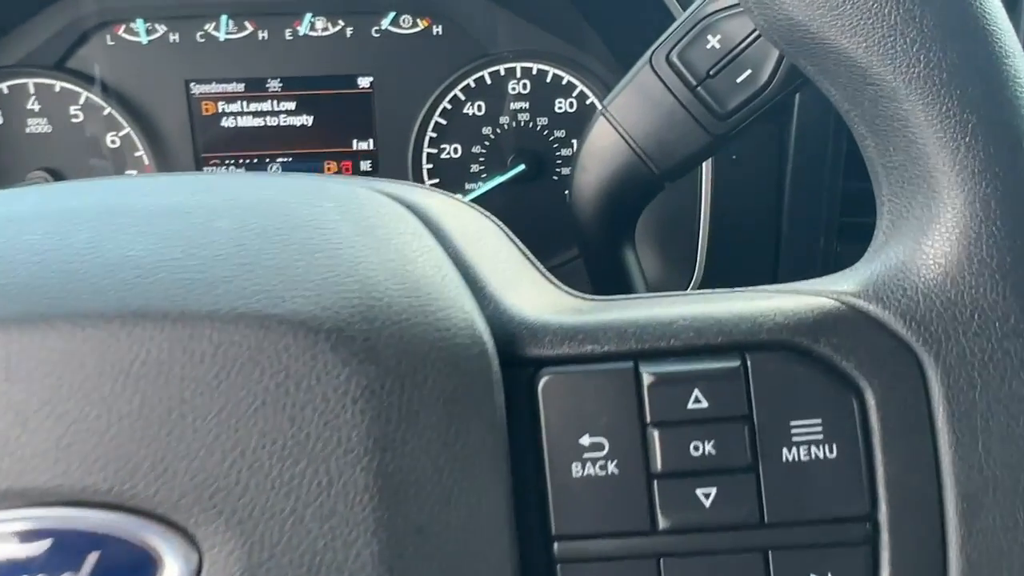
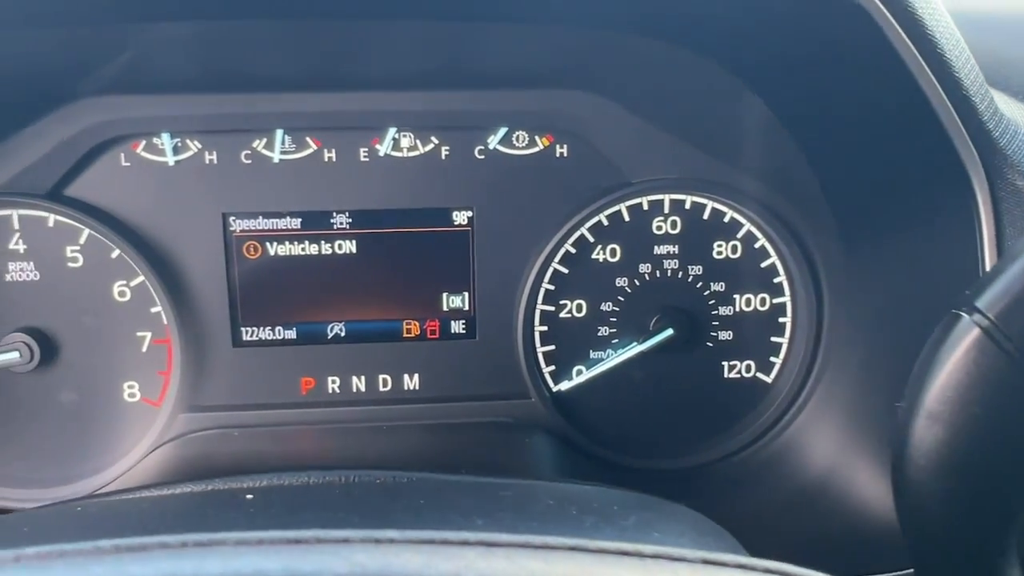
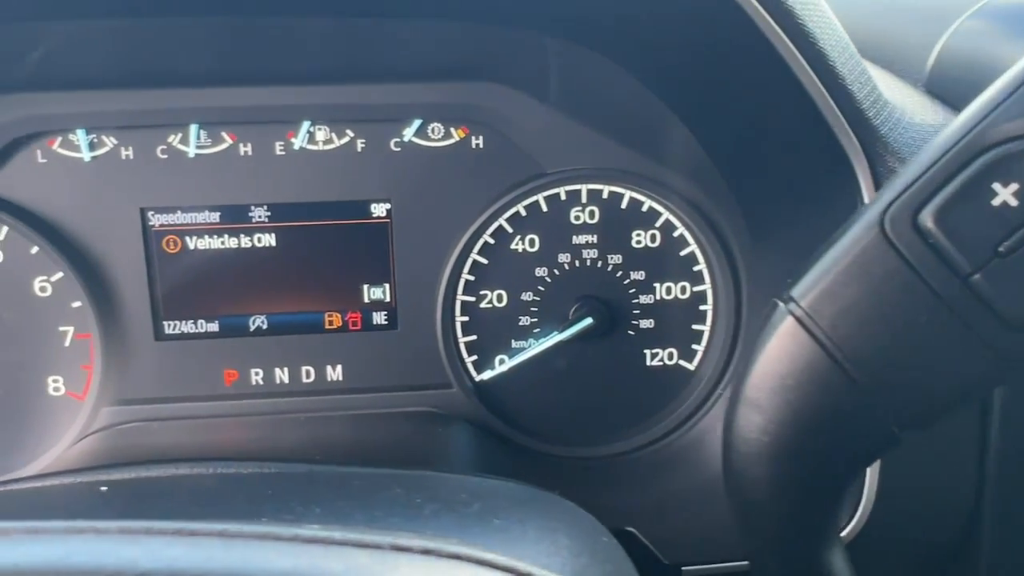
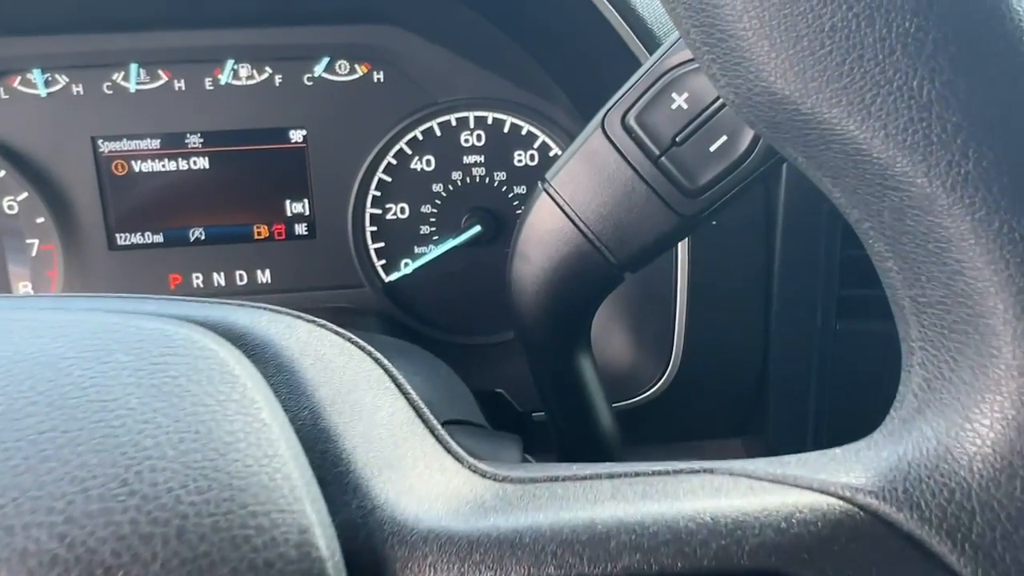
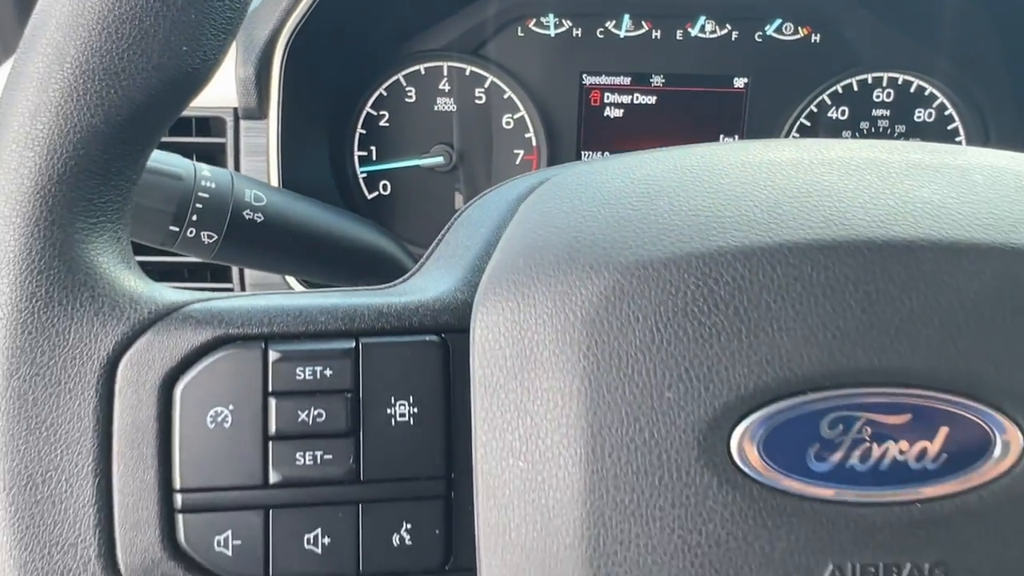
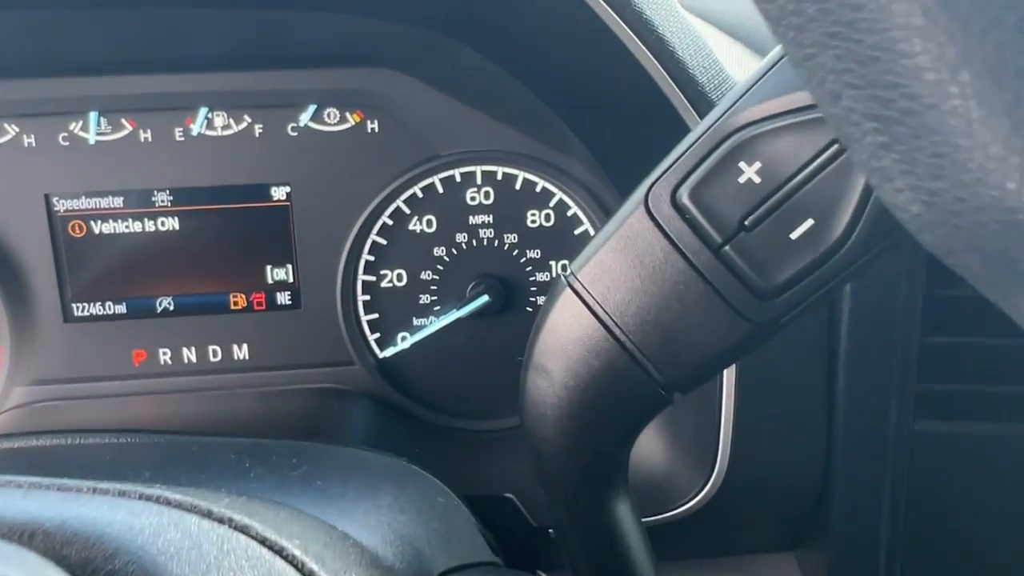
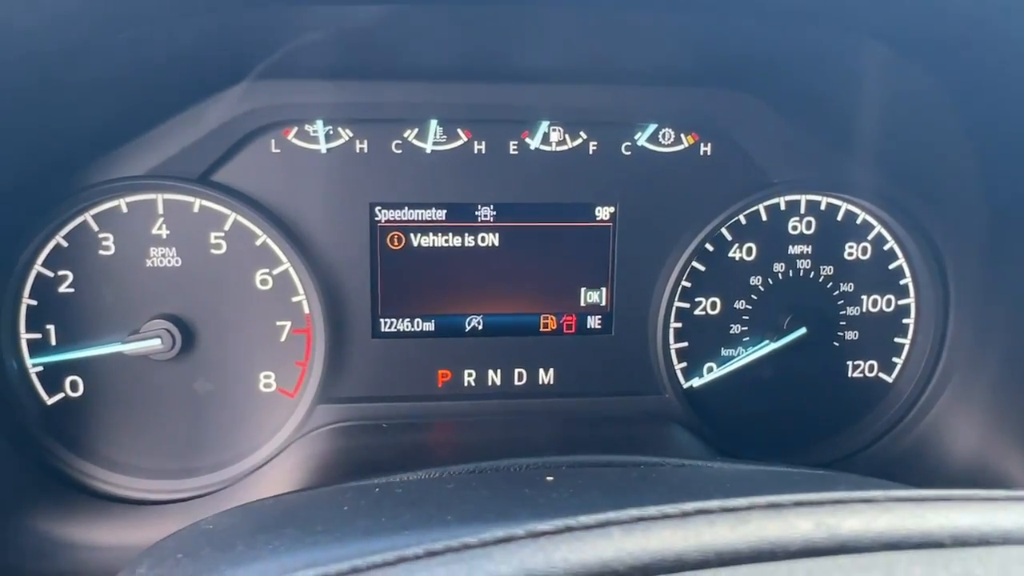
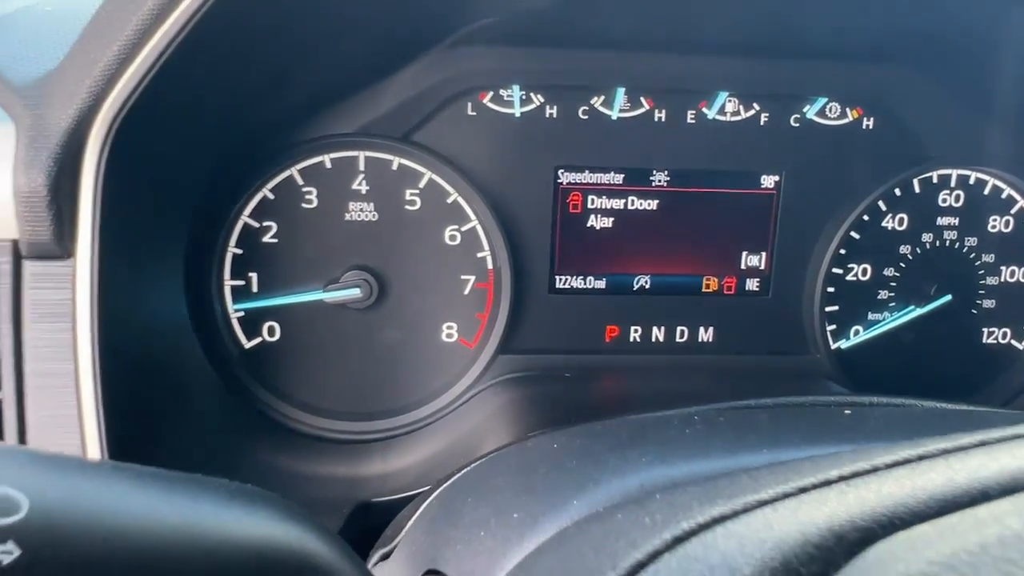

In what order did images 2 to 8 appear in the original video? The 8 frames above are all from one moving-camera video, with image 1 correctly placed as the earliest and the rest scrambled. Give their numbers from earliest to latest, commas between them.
4, 6, 3, 2, 7, 8, 5
